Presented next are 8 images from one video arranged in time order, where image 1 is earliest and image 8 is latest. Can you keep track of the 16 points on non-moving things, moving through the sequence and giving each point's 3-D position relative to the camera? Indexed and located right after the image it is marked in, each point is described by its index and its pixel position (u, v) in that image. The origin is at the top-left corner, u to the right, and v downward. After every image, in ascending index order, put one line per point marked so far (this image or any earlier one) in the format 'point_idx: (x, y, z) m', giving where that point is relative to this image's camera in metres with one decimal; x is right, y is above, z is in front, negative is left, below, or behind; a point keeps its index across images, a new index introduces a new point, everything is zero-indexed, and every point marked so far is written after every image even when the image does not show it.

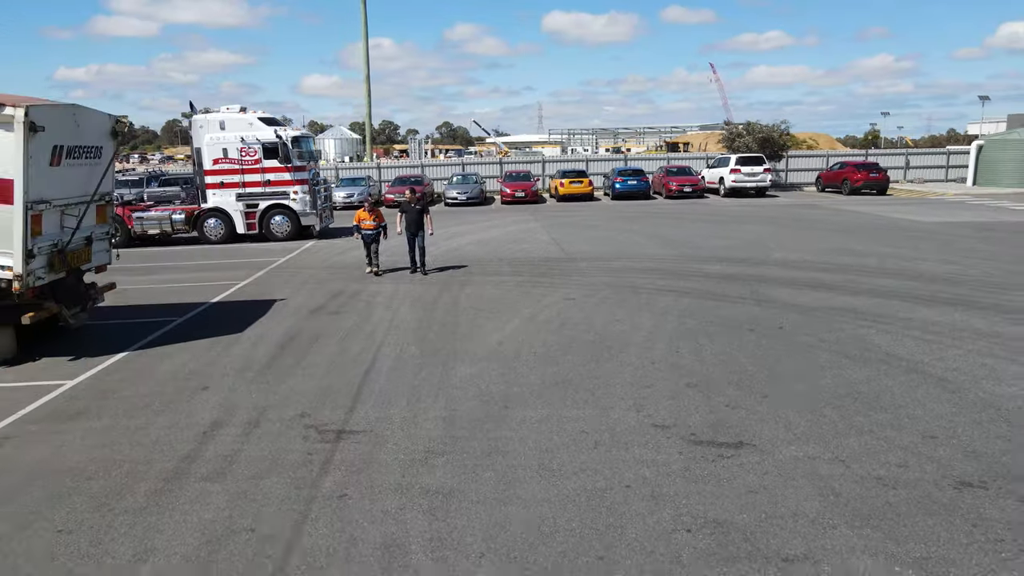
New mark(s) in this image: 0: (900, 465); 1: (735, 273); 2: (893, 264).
0: (+2.2, -1.0, +4.2) m
1: (+3.2, +0.2, +10.6) m
2: (+5.7, +0.4, +11.3) m
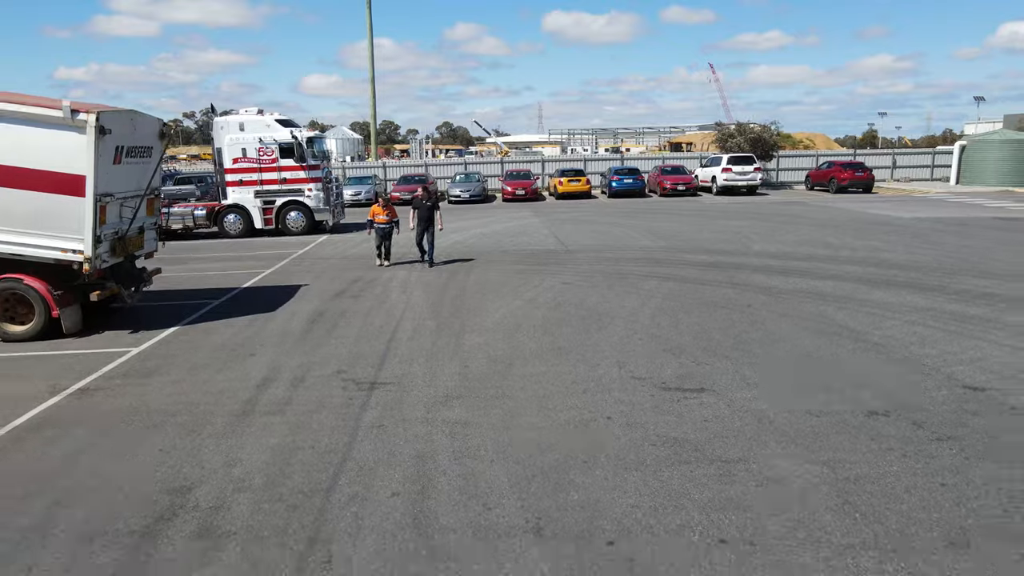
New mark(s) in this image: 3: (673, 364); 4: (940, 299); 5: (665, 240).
0: (+2.2, -0.8, +5.3) m
1: (+3.2, +0.4, +11.7) m
2: (+5.7, +0.6, +12.3) m
3: (+1.3, -0.6, +6.3) m
4: (+4.8, -0.1, +8.5) m
5: (+3.0, +0.9, +14.6) m
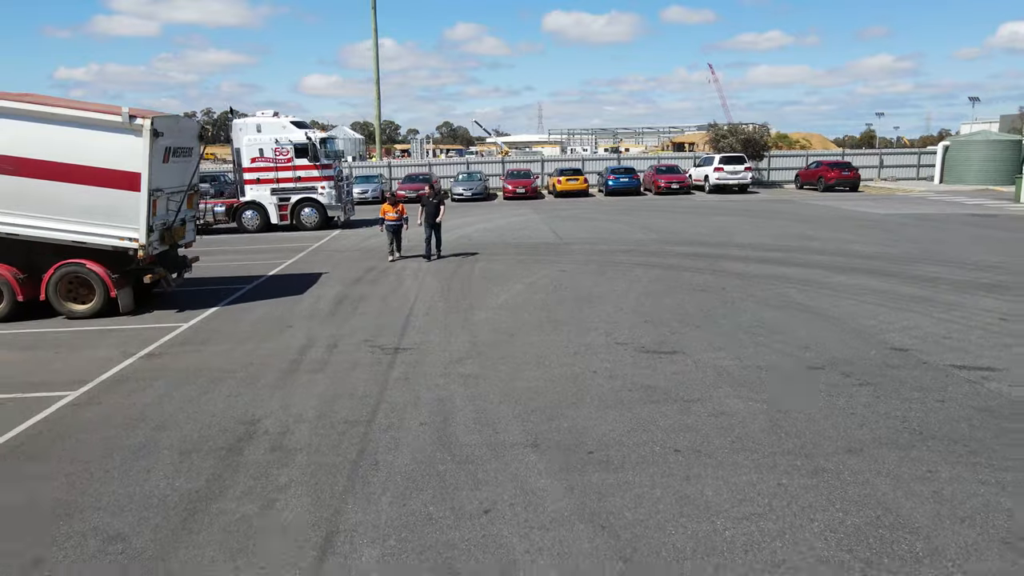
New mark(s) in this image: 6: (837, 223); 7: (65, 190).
0: (+2.2, -0.6, +6.4) m
1: (+3.2, +0.6, +12.8) m
2: (+5.8, +0.8, +13.4) m
3: (+1.4, -0.4, +7.4) m
4: (+4.9, +0.1, +9.6) m
5: (+3.0, +1.1, +15.7) m
6: (+7.4, +1.5, +17.1) m
7: (-5.2, +1.1, +8.7) m
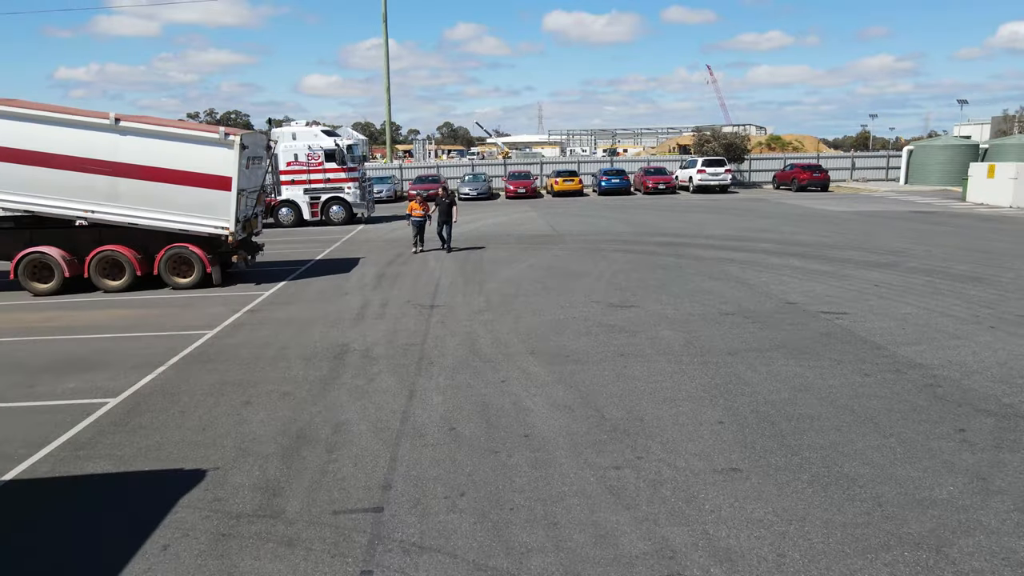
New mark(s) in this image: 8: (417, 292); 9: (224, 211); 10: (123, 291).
0: (+2.3, -0.3, +9.0) m
1: (+3.3, +0.9, +15.4) m
2: (+5.8, +1.1, +16.1) m
3: (+1.4, -0.1, +10.0) m
4: (+4.9, +0.4, +12.2) m
5: (+3.0, +1.5, +18.3) m
6: (+7.4, +1.8, +19.8) m
7: (-5.1, +1.5, +11.4) m
8: (-1.4, -0.1, +10.8) m
9: (-4.4, +1.2, +11.5) m
10: (-5.9, 0.0, +11.5) m
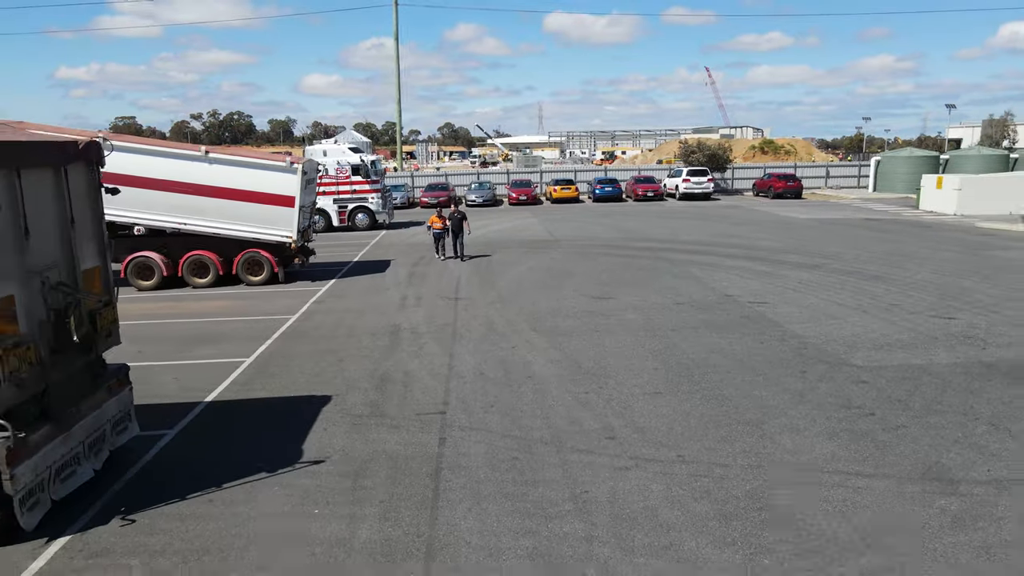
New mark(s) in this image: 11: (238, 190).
0: (+2.4, -0.2, +12.0) m
1: (+3.4, +1.0, +18.4) m
2: (+5.9, +1.2, +19.0) m
3: (+1.5, 0.0, +13.0) m
4: (+5.0, +0.5, +15.2) m
5: (+3.1, +1.5, +21.3) m
6: (+7.5, +1.9, +22.7) m
7: (-5.0, +1.5, +14.3) m
8: (-1.3, 0.0, +13.7) m
9: (-4.3, +1.3, +14.5) m
10: (-5.8, 0.0, +14.4) m
11: (-5.2, +1.9, +14.1) m
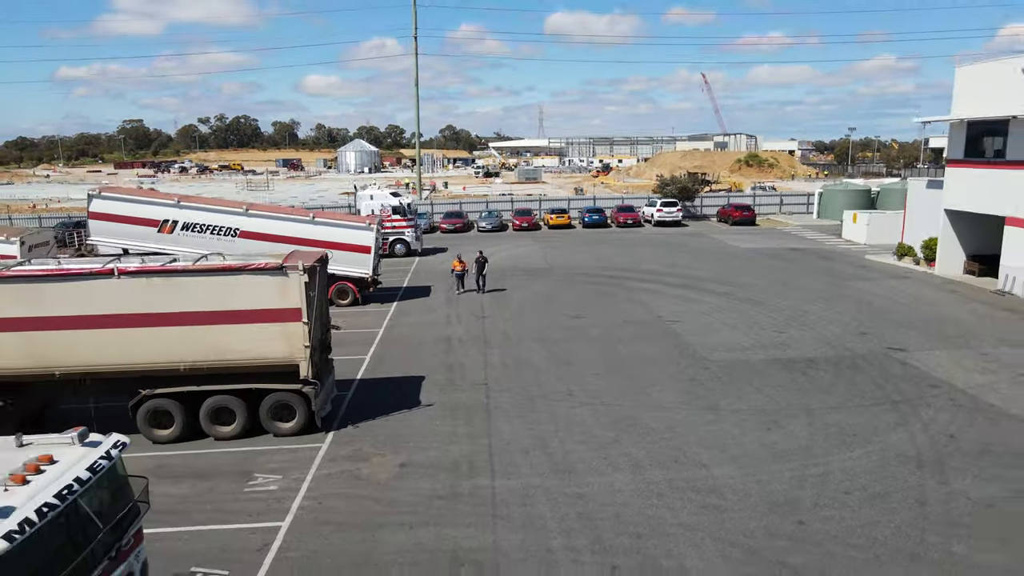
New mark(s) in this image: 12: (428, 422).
0: (+2.6, -0.8, +18.7) m
1: (+3.6, +0.4, +25.1) m
2: (+6.1, +0.6, +25.7) m
3: (+1.7, -0.6, +19.7) m
4: (+5.2, -0.1, +21.9) m
5: (+3.3, +1.0, +28.0) m
6: (+7.7, +1.3, +29.5) m
7: (-4.8, +1.0, +21.1) m
8: (-1.1, -0.6, +20.5) m
9: (-4.1, +0.7, +21.2) m
10: (-5.6, -0.6, +21.2) m
11: (-5.0, +1.3, +20.9) m
12: (-1.3, -2.2, +12.2) m
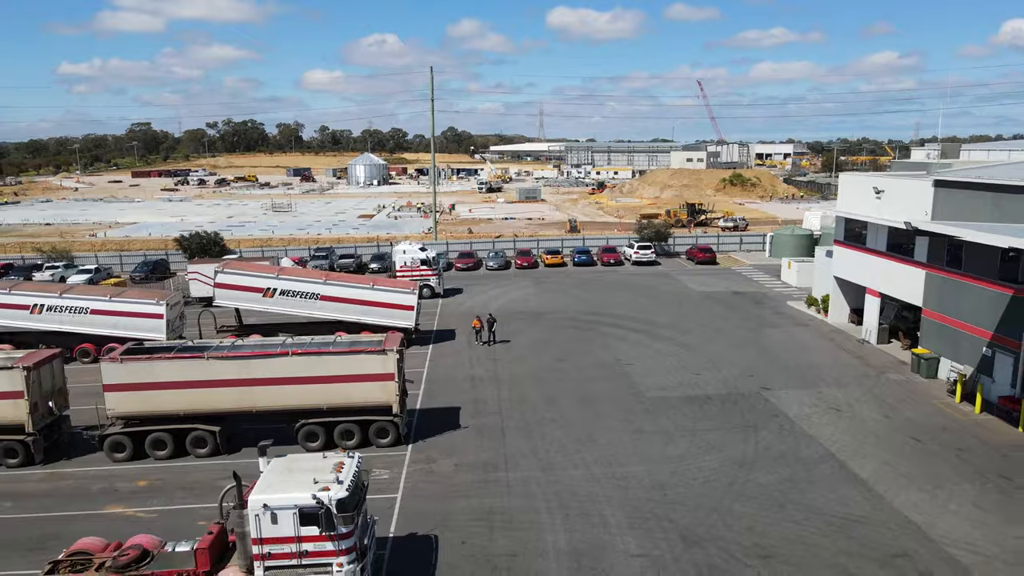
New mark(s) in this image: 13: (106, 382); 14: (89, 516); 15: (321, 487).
0: (+2.7, -2.6, +26.8) m
1: (+3.7, -1.4, +33.2) m
2: (+6.3, -1.2, +33.8) m
3: (+1.8, -2.4, +27.8) m
4: (+5.3, -1.9, +30.0) m
5: (+3.5, -0.8, +36.1) m
6: (+7.9, -0.5, +37.5) m
7: (-4.7, -0.9, +29.1) m
8: (-0.9, -2.4, +28.5) m
9: (-4.0, -1.1, +29.3) m
10: (-5.5, -2.4, +29.2) m
11: (-4.8, -0.5, +28.9) m
12: (-1.2, -4.0, +20.2) m
13: (-10.1, -2.3, +18.7) m
14: (-9.2, -5.0, +16.4) m
15: (-3.1, -3.3, +12.4) m
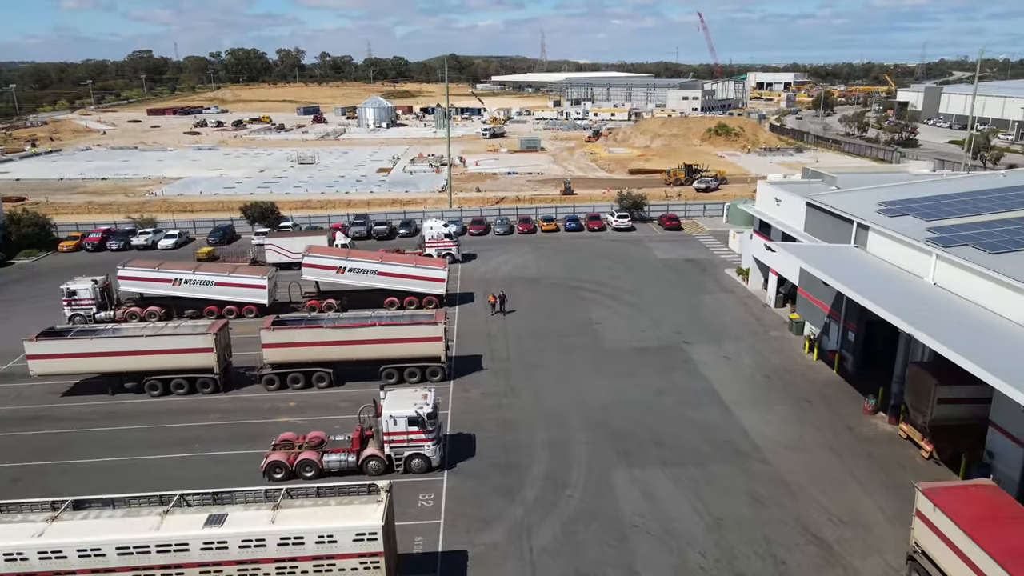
0: (+2.9, -1.6, +38.0) m
1: (+3.9, +0.2, +44.2) m
2: (+6.5, +0.5, +44.8) m
3: (+2.0, -1.4, +39.0) m
4: (+5.5, -0.6, +41.1) m
5: (+3.7, +1.1, +47.1) m
6: (+8.1, +1.6, +48.5) m
7: (-4.5, +0.4, +40.2) m
8: (-0.7, -1.2, +39.7) m
9: (-3.8, +0.1, +40.3) m
10: (-5.3, -1.1, +40.4) m
11: (-4.6, +0.7, +40.0) m
12: (-1.0, -3.7, +31.6) m
13: (-9.9, -2.2, +29.9) m
14: (-9.0, -5.0, +28.0) m
15: (-3.0, -3.7, +23.7) m
